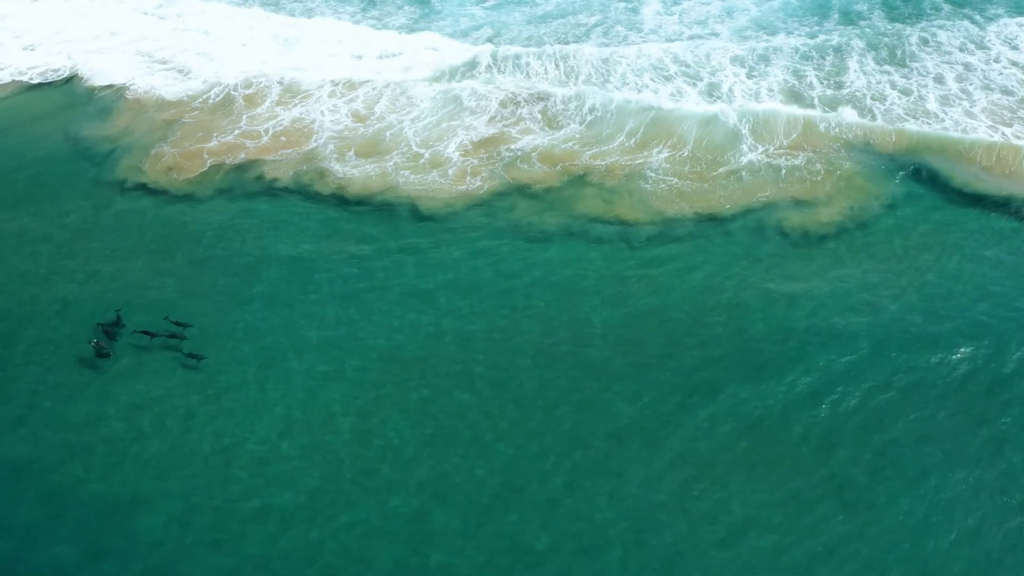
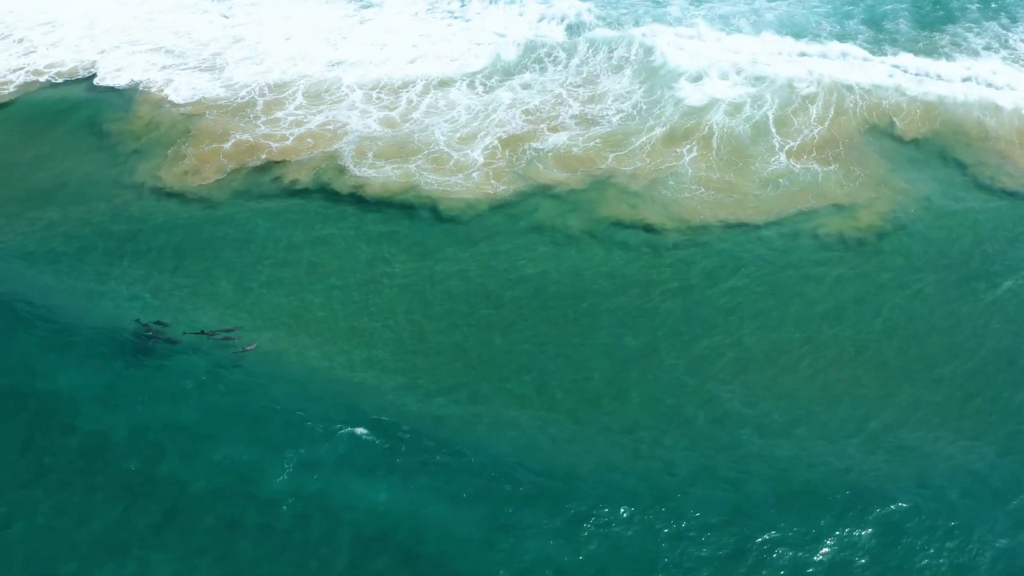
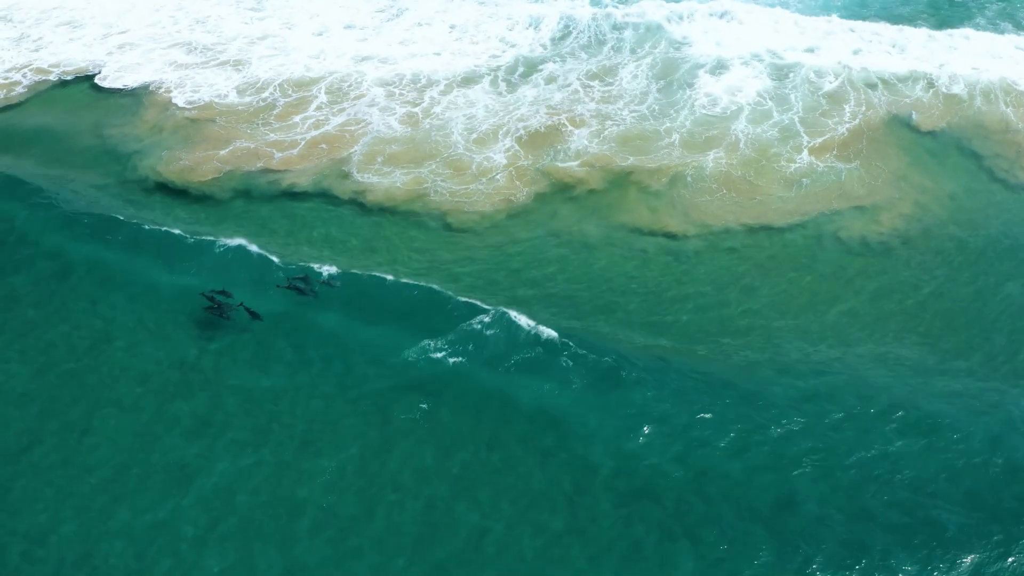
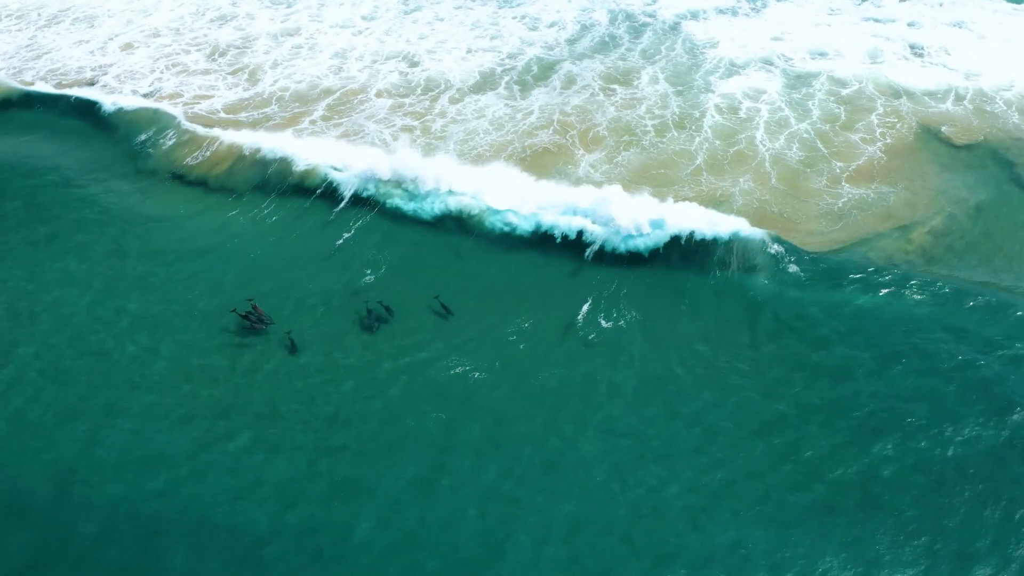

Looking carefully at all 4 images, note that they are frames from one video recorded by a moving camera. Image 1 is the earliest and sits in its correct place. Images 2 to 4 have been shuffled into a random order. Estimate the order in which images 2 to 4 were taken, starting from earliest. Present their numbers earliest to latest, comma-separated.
2, 3, 4
